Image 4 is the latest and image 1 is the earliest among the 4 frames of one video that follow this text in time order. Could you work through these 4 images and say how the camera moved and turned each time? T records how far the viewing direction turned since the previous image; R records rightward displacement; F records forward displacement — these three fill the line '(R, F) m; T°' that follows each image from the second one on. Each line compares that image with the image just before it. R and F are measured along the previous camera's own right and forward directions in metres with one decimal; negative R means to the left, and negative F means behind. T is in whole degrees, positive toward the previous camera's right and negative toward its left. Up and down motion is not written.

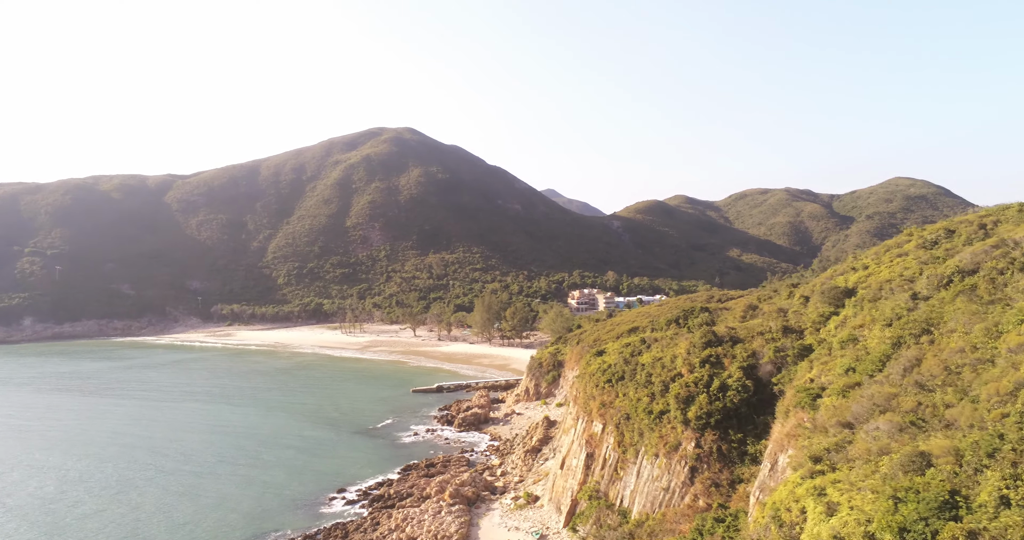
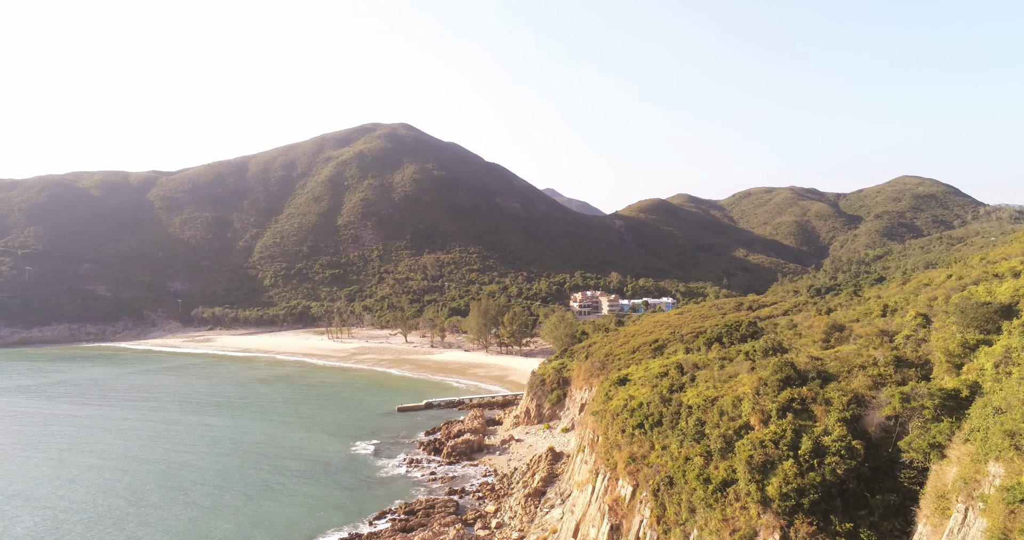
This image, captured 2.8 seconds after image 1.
(0.0, +4.4) m; 0°
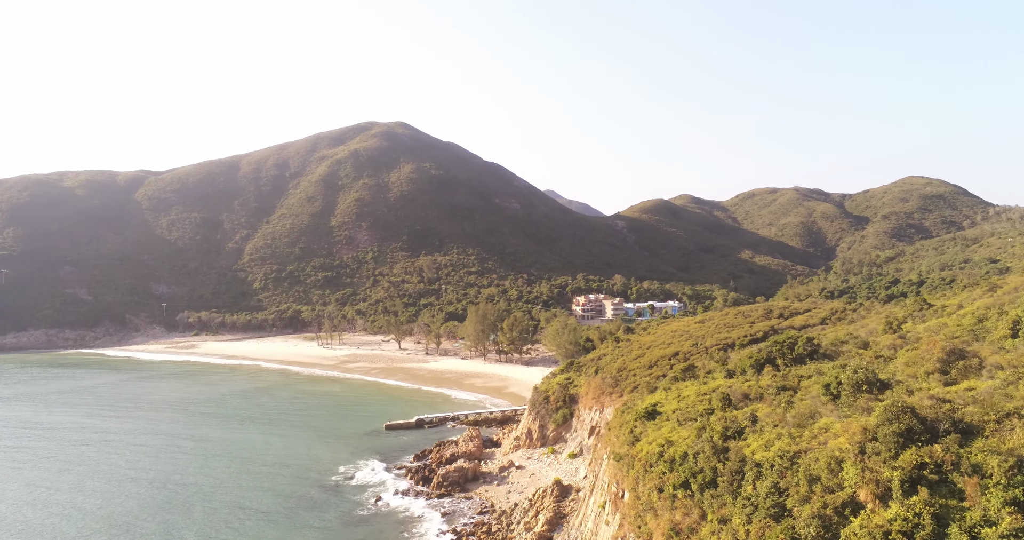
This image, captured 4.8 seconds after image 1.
(0.0, +3.3) m; 0°
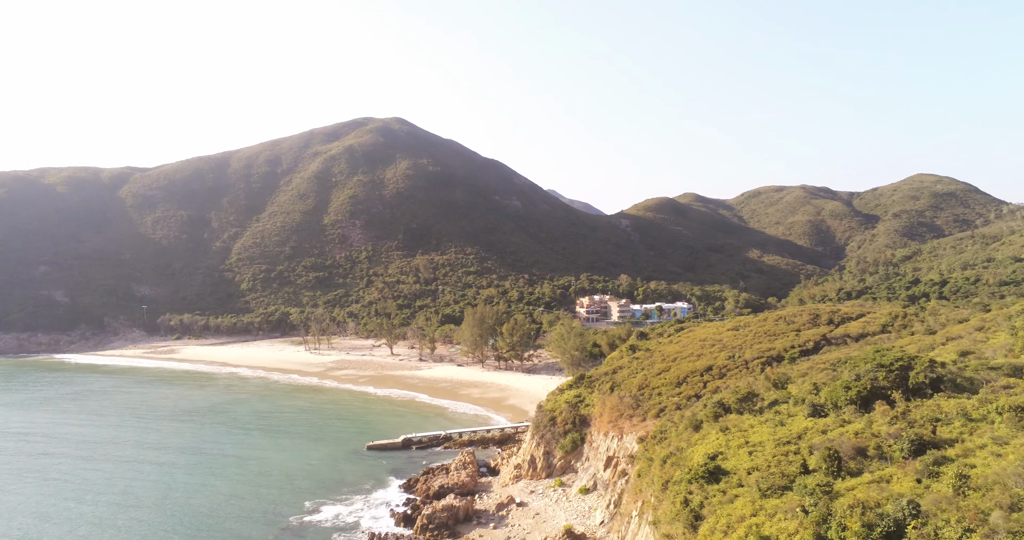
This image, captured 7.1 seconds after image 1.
(0.0, +3.9) m; 0°
